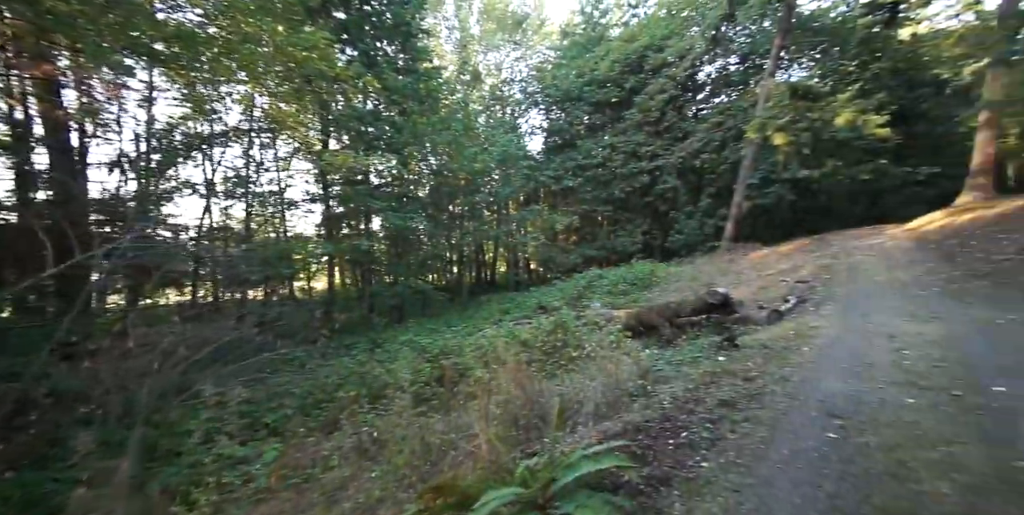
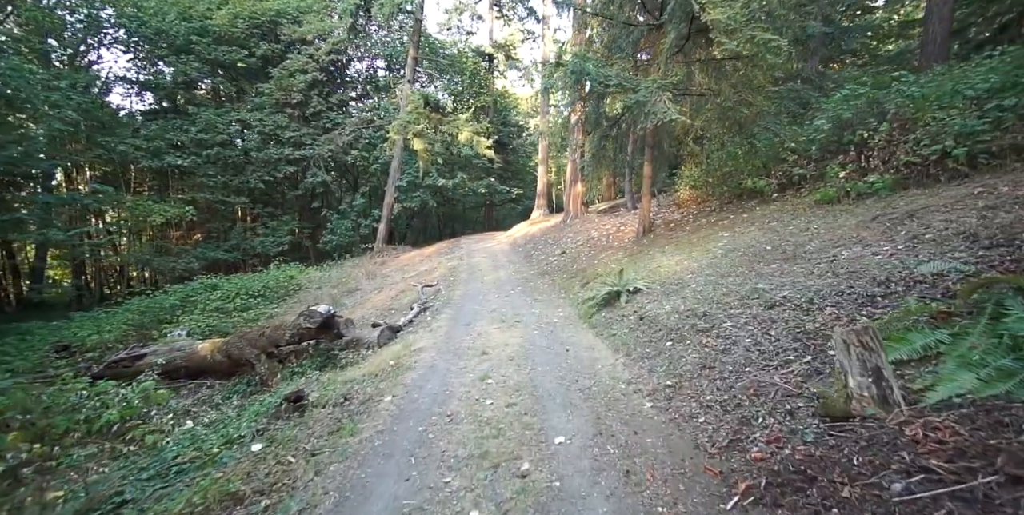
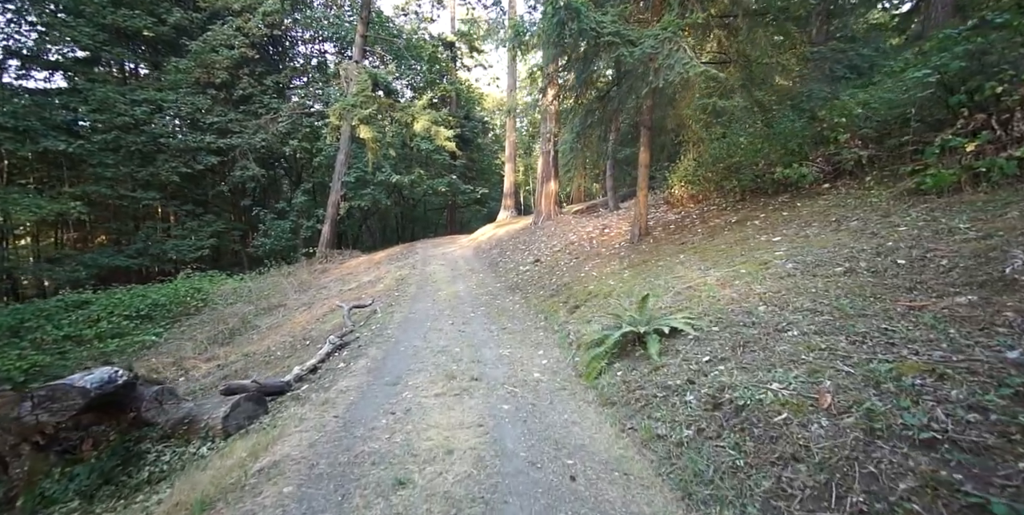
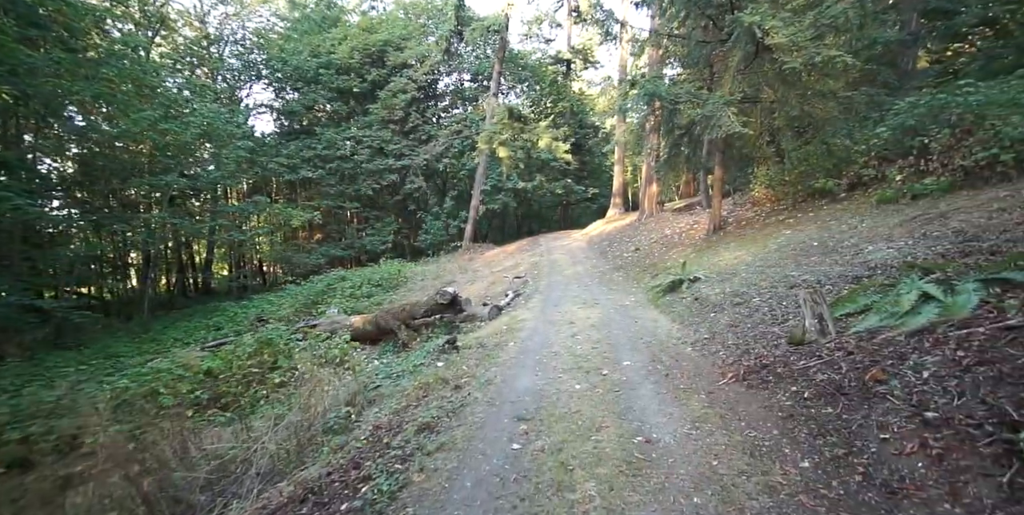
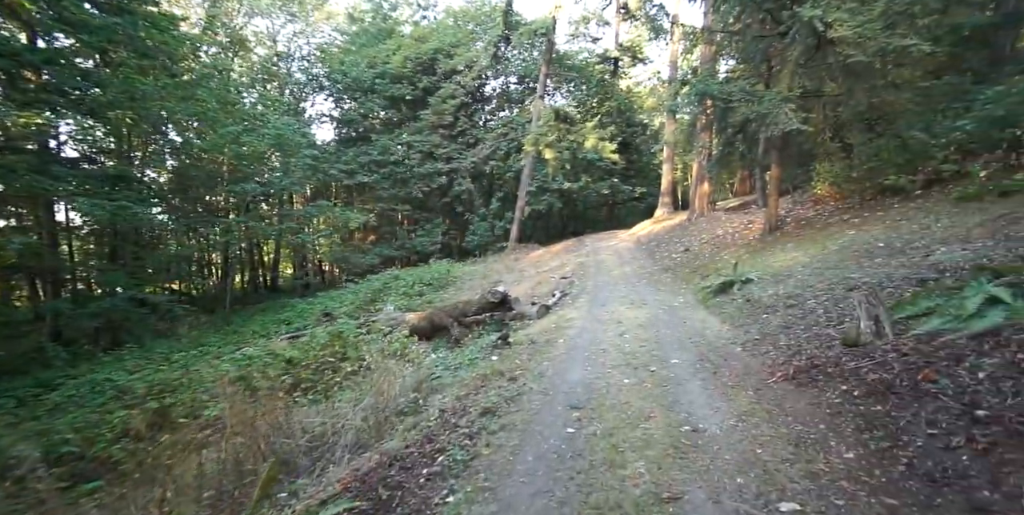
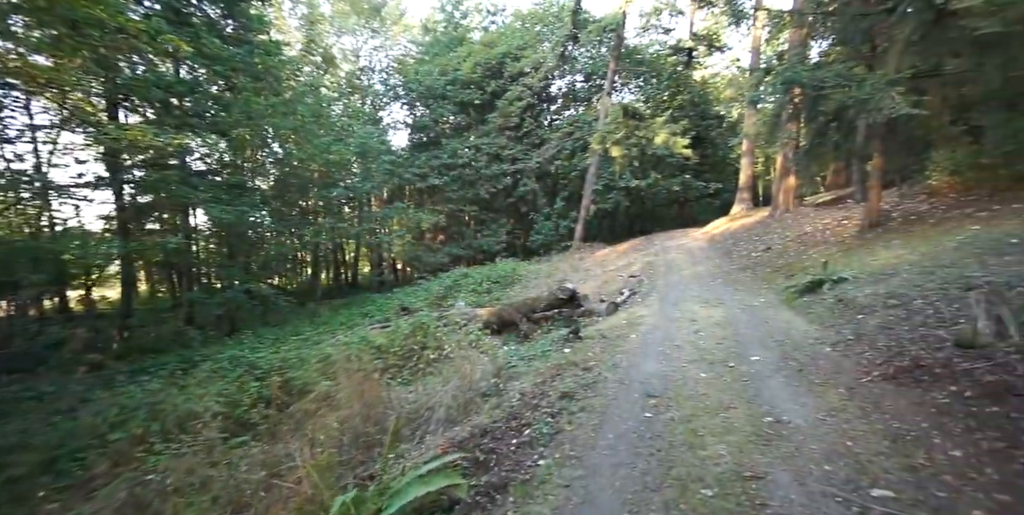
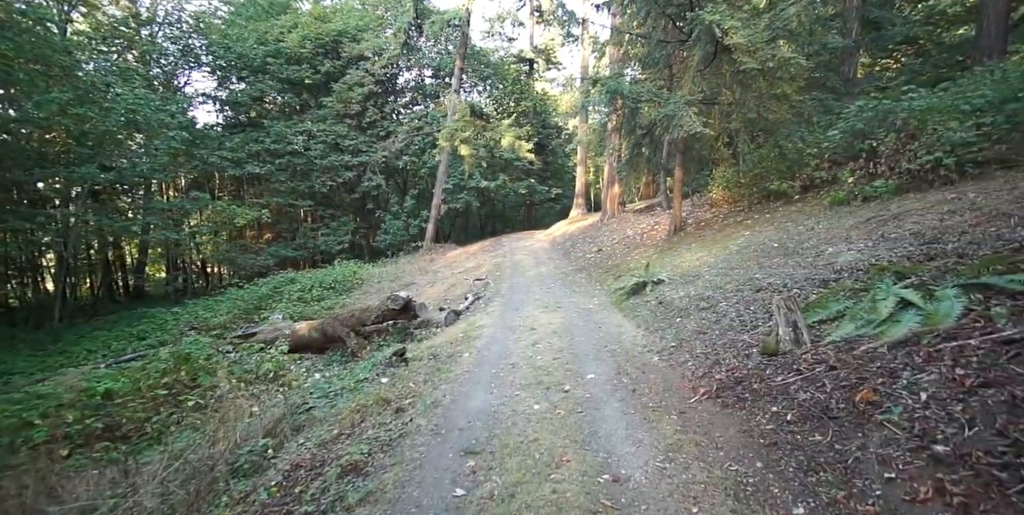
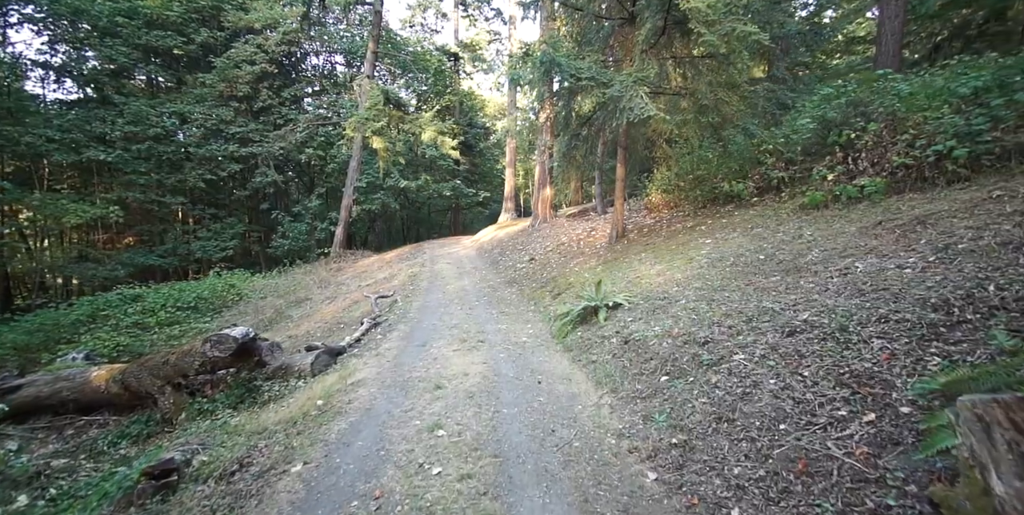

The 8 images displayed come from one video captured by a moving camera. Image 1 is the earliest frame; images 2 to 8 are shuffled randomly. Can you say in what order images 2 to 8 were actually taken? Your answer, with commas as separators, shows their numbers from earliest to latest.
6, 5, 4, 7, 2, 8, 3
